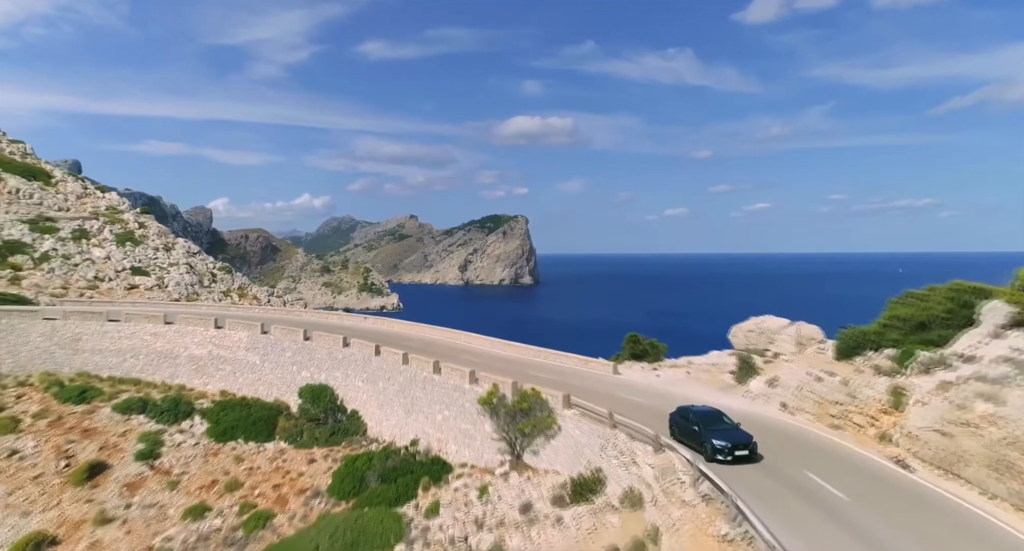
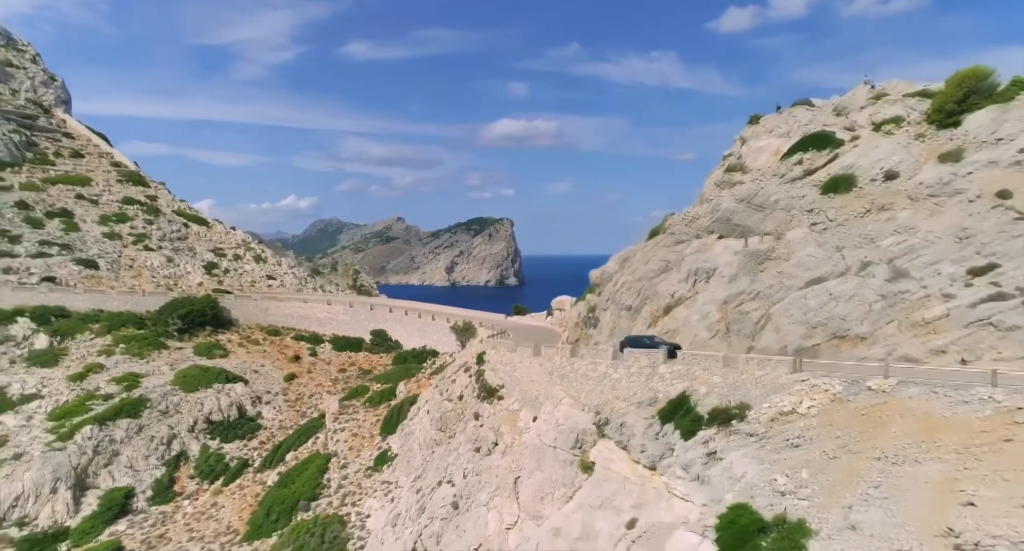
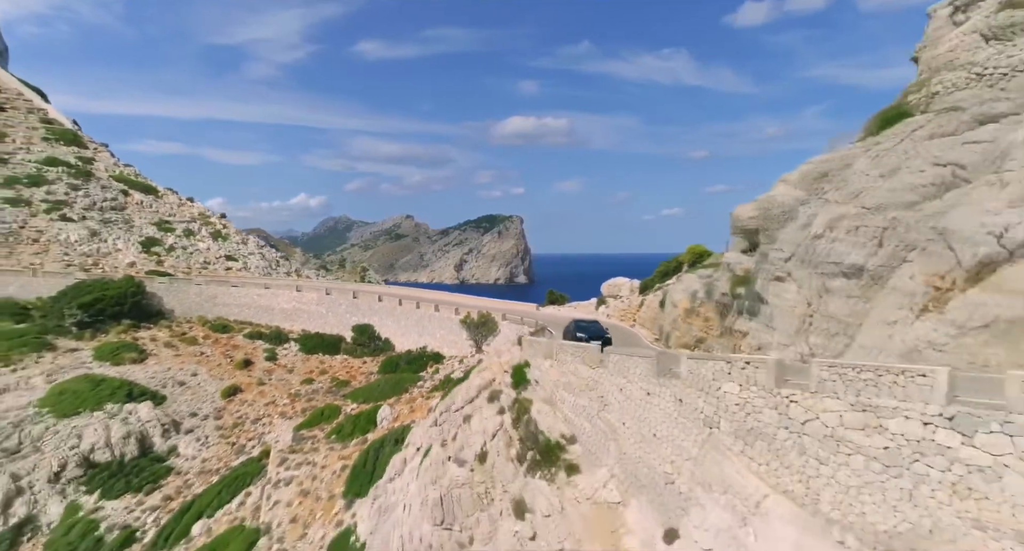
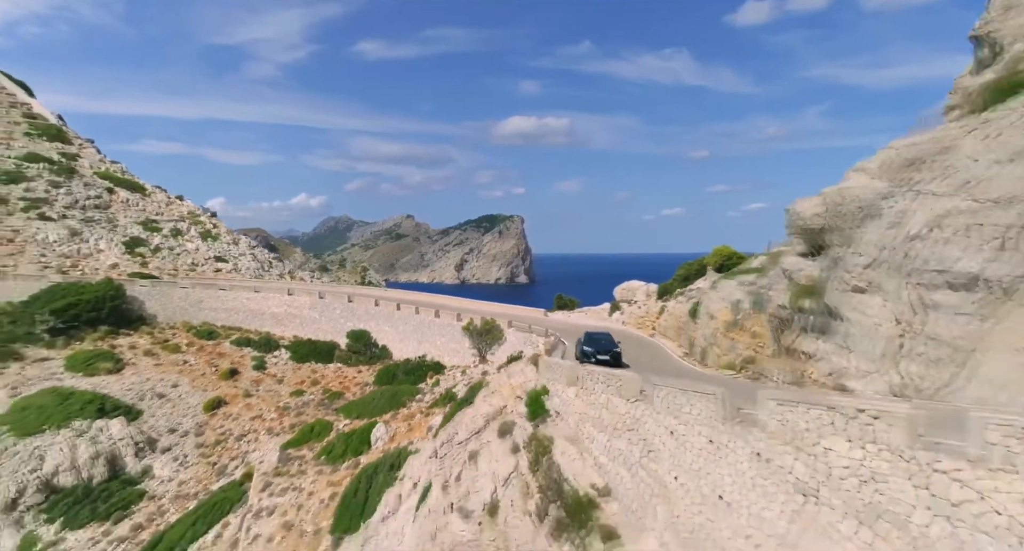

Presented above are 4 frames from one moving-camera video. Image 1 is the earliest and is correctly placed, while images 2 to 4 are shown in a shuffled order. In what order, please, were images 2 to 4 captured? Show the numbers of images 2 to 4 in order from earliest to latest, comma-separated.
4, 3, 2
